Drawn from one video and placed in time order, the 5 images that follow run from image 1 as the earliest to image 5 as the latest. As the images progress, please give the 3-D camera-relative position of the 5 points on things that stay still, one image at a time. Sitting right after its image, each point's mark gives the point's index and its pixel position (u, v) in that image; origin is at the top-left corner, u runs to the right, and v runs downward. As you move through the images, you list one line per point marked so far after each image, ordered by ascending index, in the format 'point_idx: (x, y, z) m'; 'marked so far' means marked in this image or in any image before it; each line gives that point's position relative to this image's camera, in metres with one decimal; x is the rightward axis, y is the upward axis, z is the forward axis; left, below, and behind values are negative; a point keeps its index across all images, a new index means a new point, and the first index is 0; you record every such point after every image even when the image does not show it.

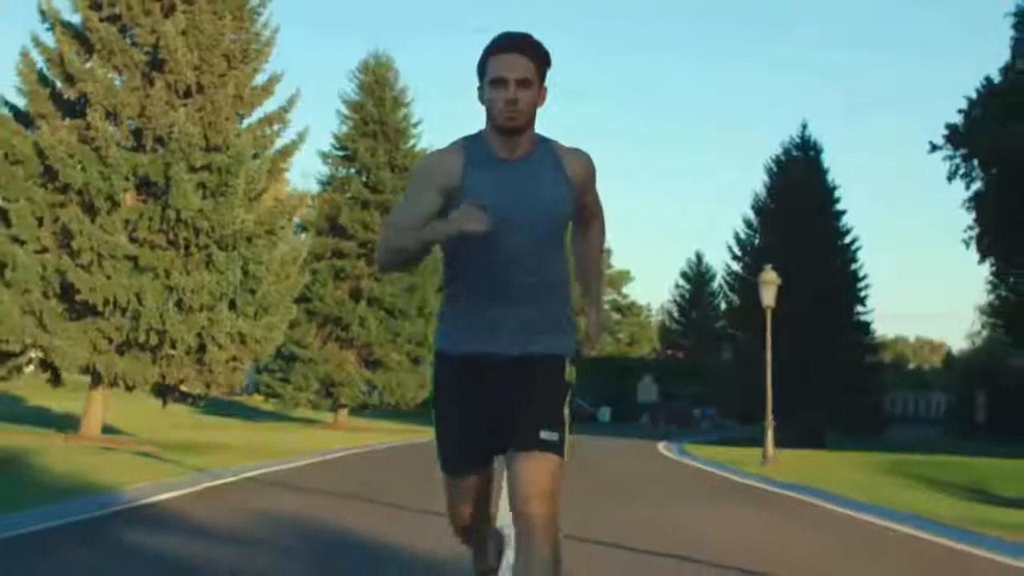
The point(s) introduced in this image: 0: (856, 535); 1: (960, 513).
0: (+3.7, -2.6, +15.4) m
1: (+5.6, -2.8, +18.2) m
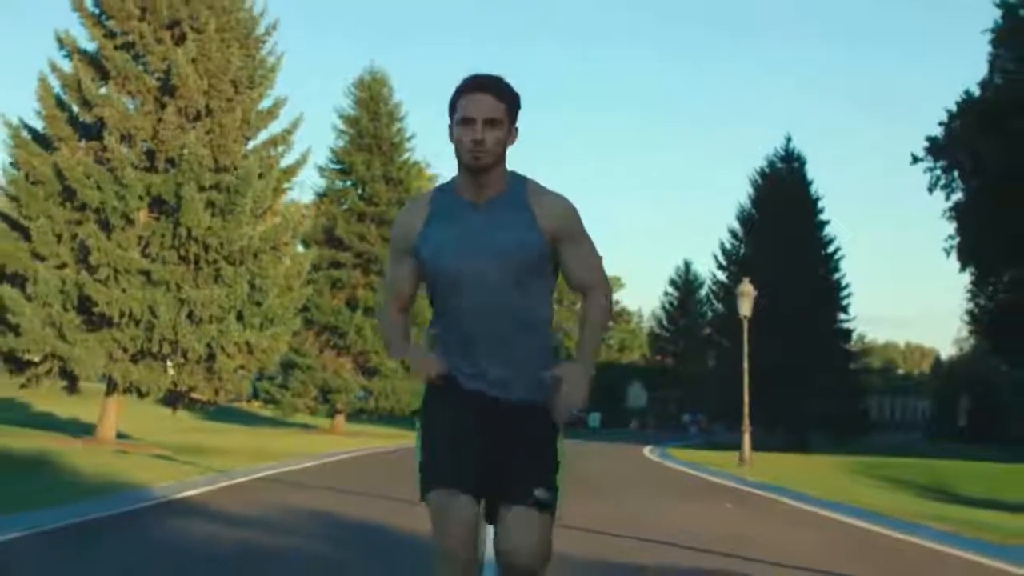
0: (+3.6, -2.7, +16.7) m
1: (+5.5, -2.9, +19.5) m
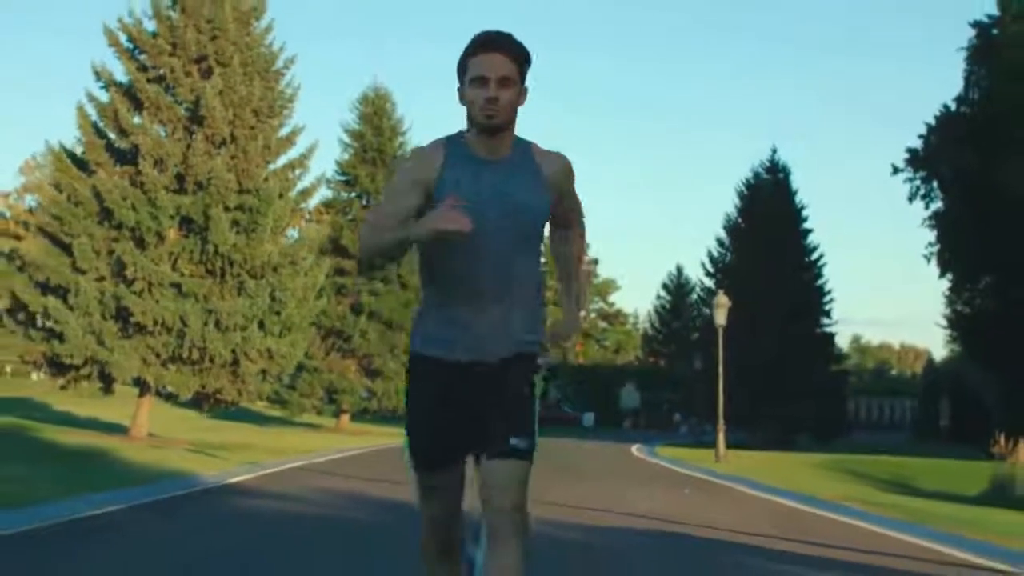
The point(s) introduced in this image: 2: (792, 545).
0: (+3.6, -2.9, +18.9) m
1: (+5.4, -3.1, +21.7) m
2: (+2.7, -2.4, +13.8) m
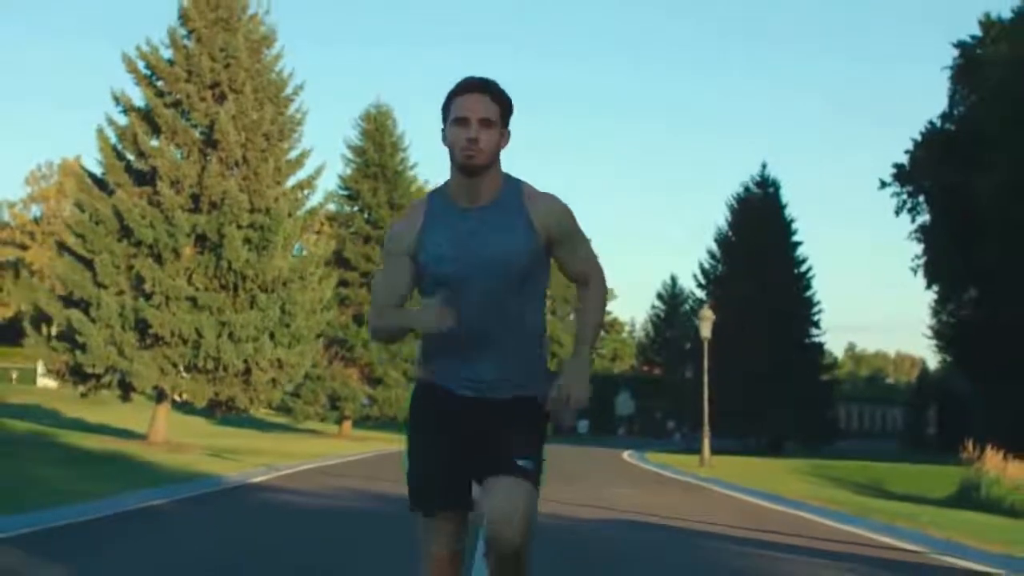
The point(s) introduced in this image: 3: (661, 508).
0: (+3.5, -3.1, +20.3) m
1: (+5.4, -3.4, +23.1) m
2: (+2.6, -2.5, +15.2) m
3: (+2.0, -3.0, +19.7) m
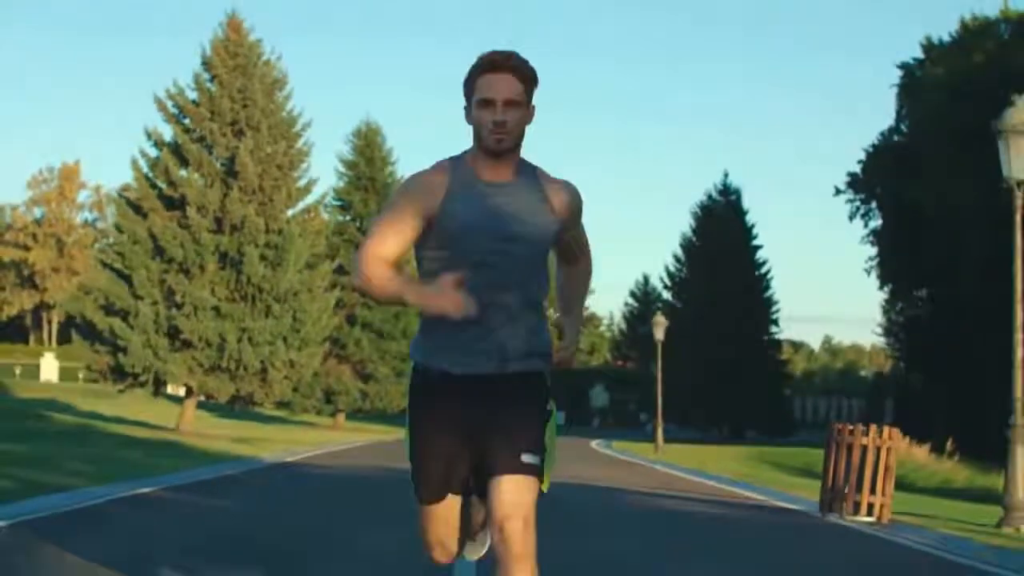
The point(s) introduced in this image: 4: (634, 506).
0: (+3.2, -3.4, +24.4) m
1: (+5.0, -3.6, +27.3) m
2: (+2.3, -2.8, +19.3) m
3: (+1.7, -3.2, +23.7) m
4: (+1.5, -2.7, +17.6) m
